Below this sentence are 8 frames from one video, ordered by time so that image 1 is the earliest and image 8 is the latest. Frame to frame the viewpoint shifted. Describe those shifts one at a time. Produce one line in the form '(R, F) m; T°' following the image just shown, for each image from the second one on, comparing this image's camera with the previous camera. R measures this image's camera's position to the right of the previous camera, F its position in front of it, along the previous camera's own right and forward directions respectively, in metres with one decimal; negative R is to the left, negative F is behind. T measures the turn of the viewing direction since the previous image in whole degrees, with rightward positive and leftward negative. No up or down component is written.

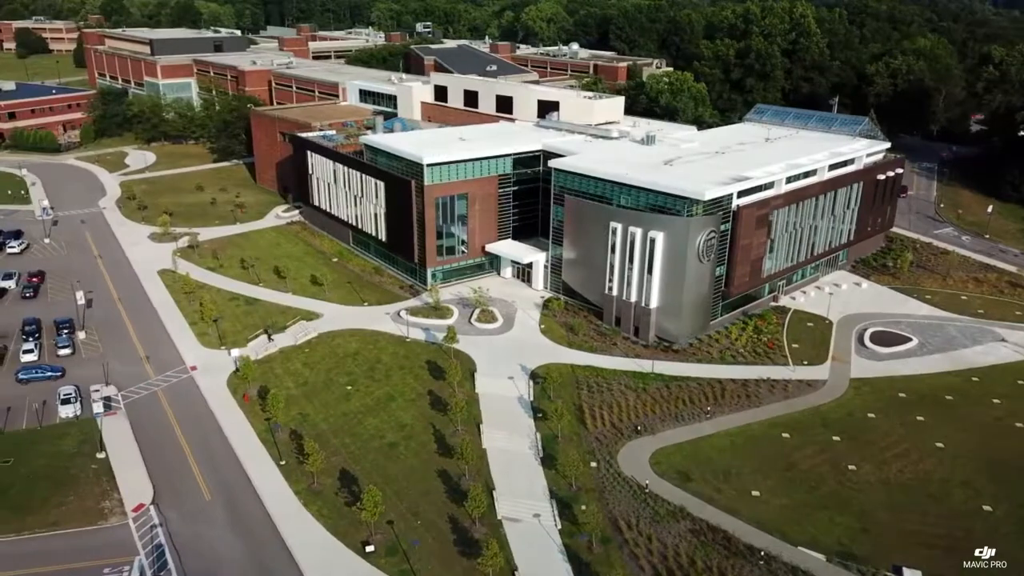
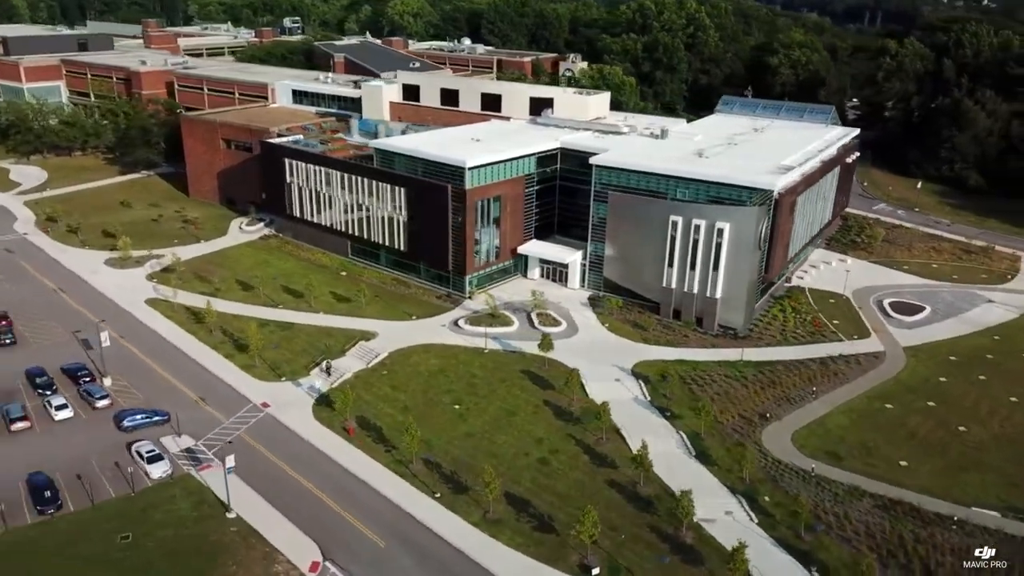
(-15.8, +3.0) m; +13°
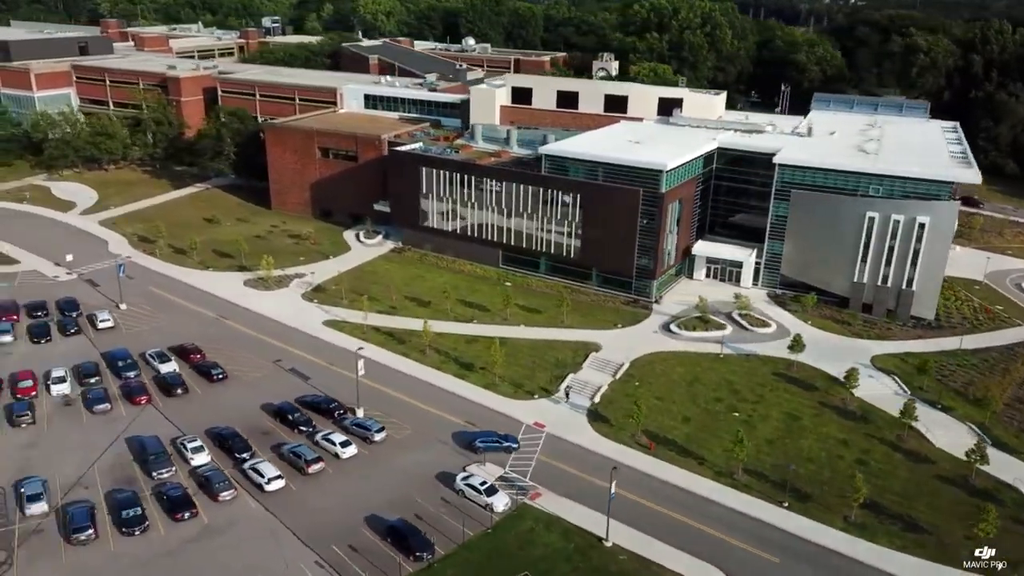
(-20.2, +2.3) m; +7°
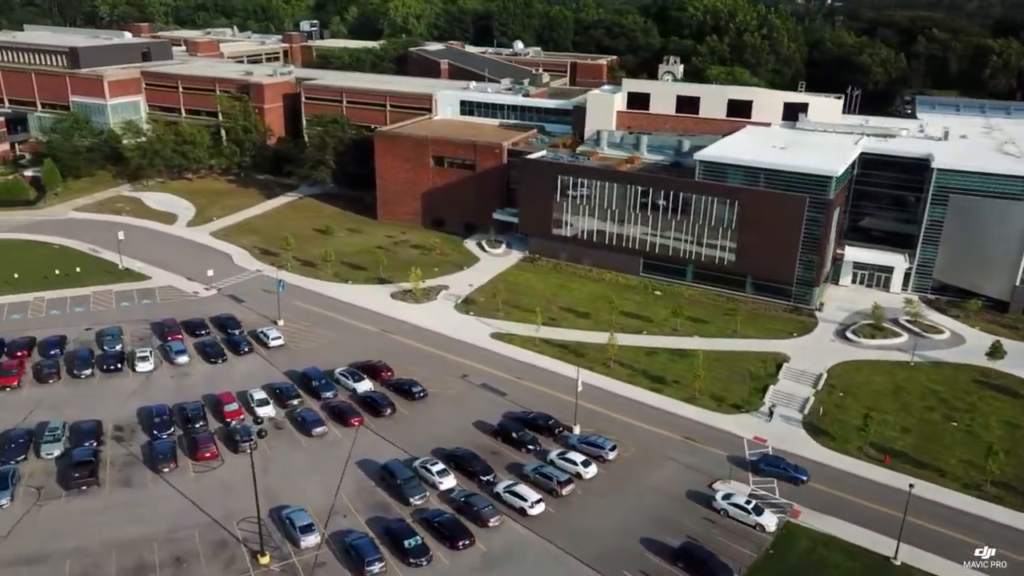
(-12.6, +1.2) m; +2°
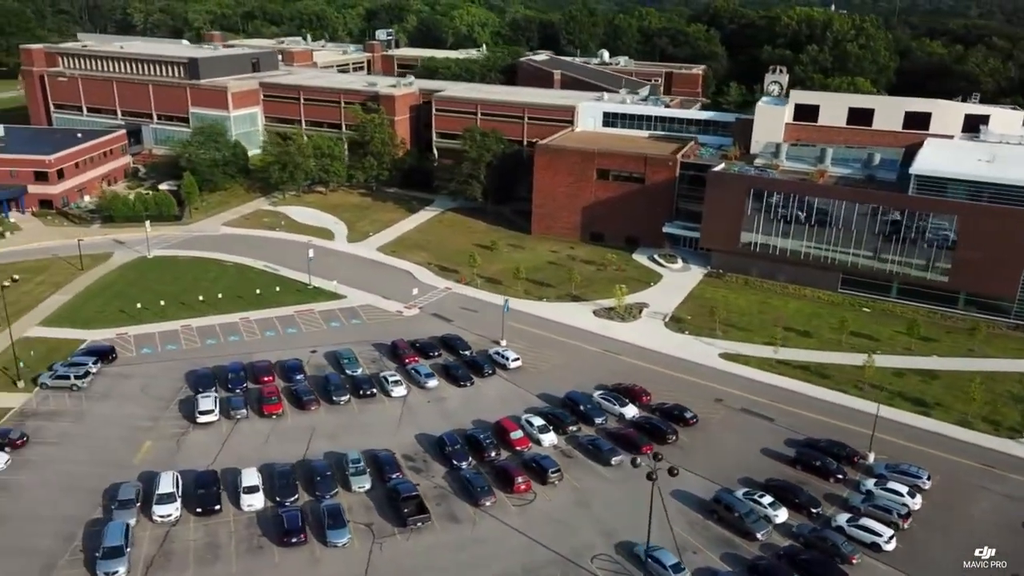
(-14.8, +1.5) m; 0°
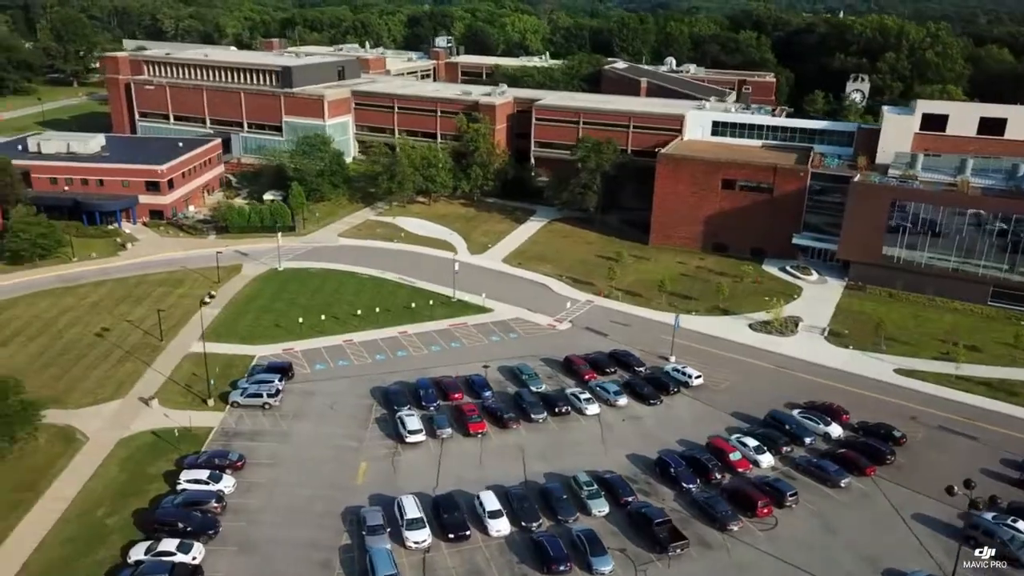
(-10.5, +0.9) m; 0°
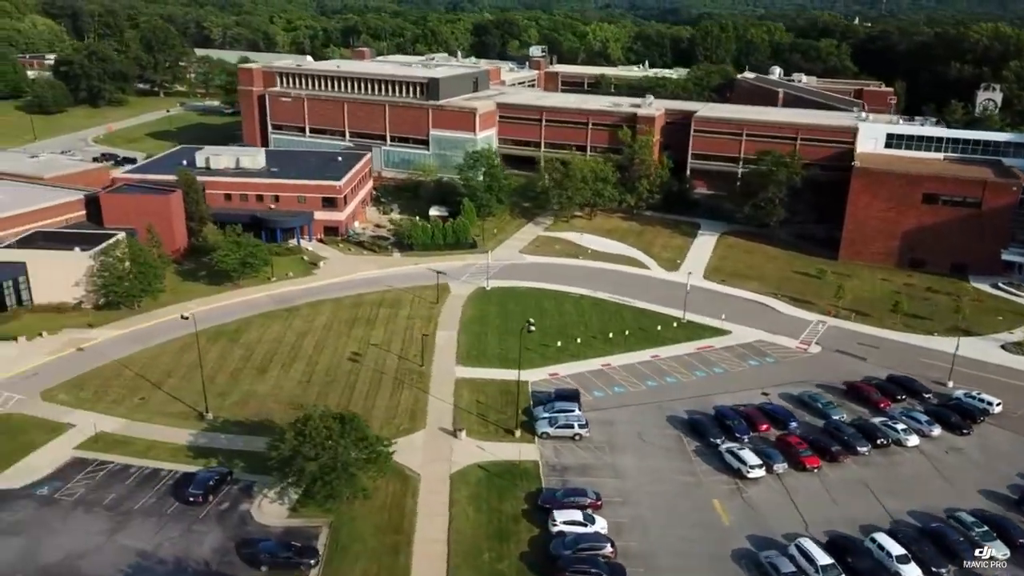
(-15.9, +1.7) m; 0°
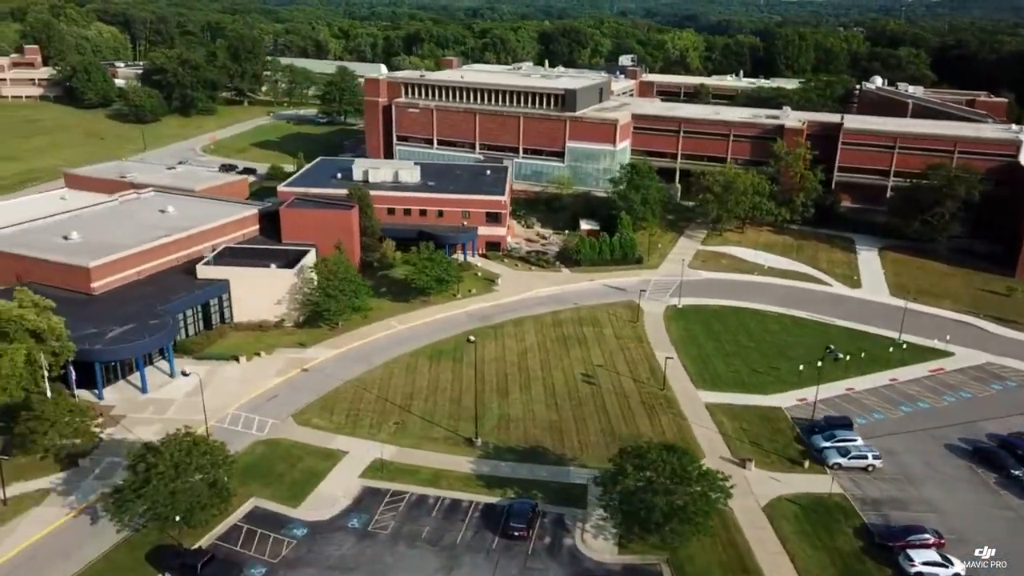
(-13.6, +1.2) m; -1°
